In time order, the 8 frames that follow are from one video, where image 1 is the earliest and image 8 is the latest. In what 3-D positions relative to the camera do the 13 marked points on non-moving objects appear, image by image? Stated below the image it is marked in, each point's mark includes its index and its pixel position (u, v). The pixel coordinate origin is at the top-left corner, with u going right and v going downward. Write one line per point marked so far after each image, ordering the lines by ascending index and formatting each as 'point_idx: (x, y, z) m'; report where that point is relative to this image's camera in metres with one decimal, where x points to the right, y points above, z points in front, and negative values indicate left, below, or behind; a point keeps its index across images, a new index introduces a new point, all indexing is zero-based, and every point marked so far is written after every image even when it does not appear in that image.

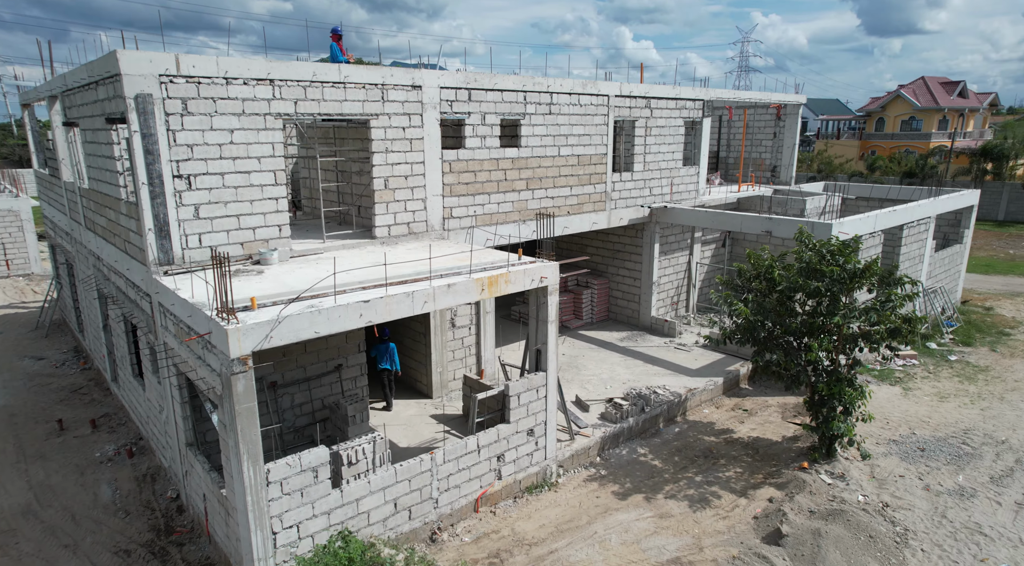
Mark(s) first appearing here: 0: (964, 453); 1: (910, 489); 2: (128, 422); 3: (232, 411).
0: (+7.0, -2.6, +10.5) m
1: (+5.6, -2.9, +9.5) m
2: (-6.5, -2.4, +11.7) m
3: (-2.8, -1.3, +6.8) m
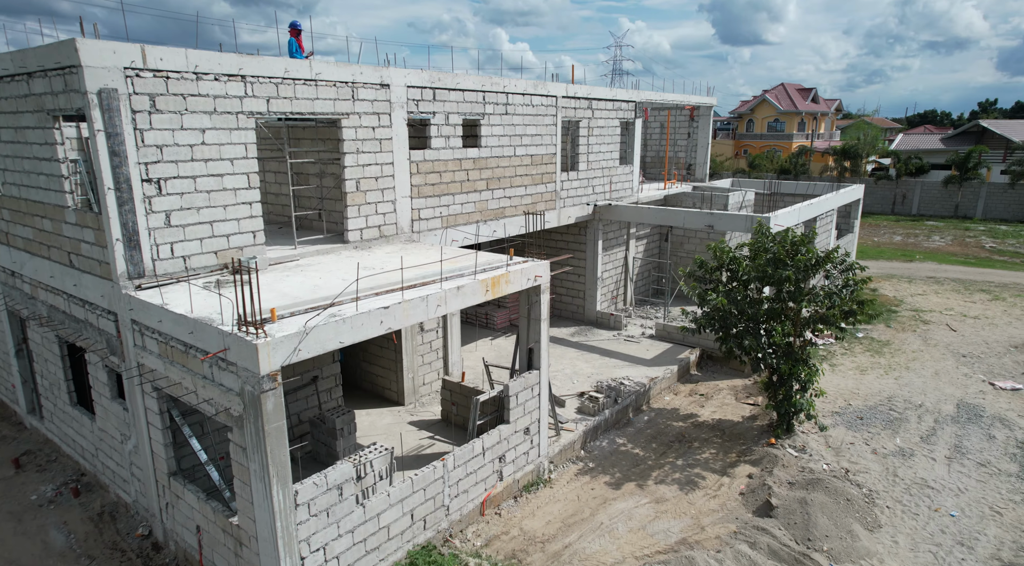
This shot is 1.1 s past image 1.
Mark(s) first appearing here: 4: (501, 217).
0: (+6.7, -2.3, +11.7) m
1: (+5.5, -2.7, +10.5) m
2: (-6.8, -2.7, +10.5) m
3: (-2.3, -1.4, +6.3) m
4: (-0.2, +1.2, +12.6) m
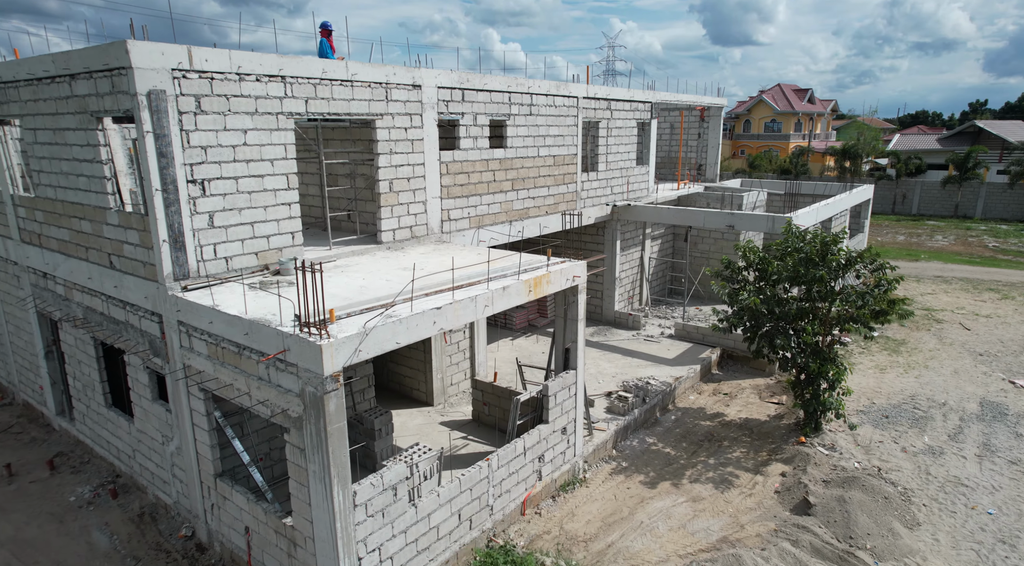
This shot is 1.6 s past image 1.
0: (+7.2, -2.3, +11.9) m
1: (+6.0, -2.7, +10.6) m
2: (-6.3, -2.7, +10.4) m
3: (-1.8, -1.4, +6.3) m
4: (+0.3, +1.2, +12.6) m
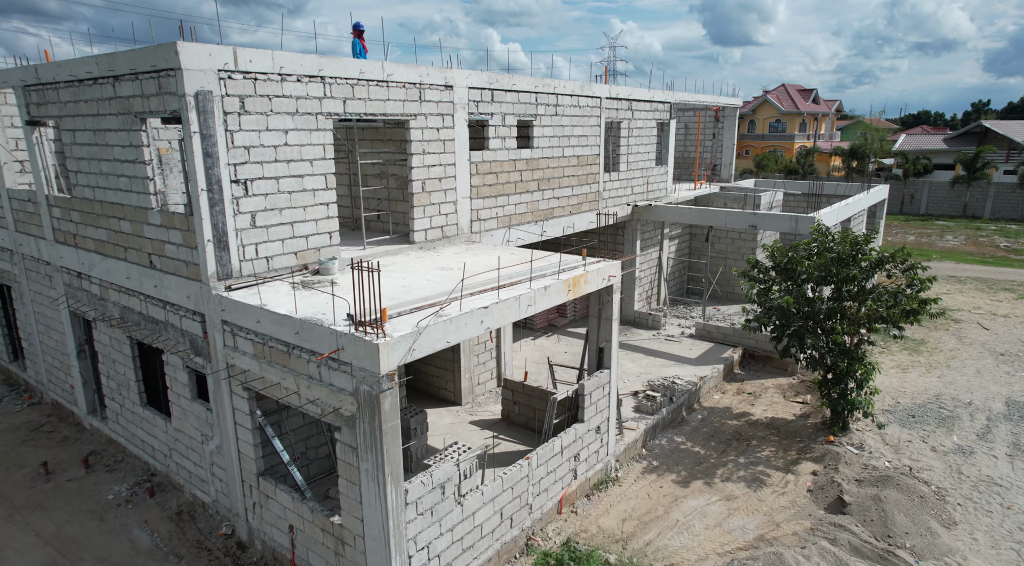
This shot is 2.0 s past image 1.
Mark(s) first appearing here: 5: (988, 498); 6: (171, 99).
0: (+7.6, -2.3, +12.0) m
1: (+6.5, -2.6, +10.7) m
2: (-5.9, -2.7, +10.4) m
3: (-1.3, -1.4, +6.3) m
4: (+0.7, +1.2, +12.6) m
5: (+6.7, -3.0, +9.6) m
6: (-3.8, +2.0, +7.5) m
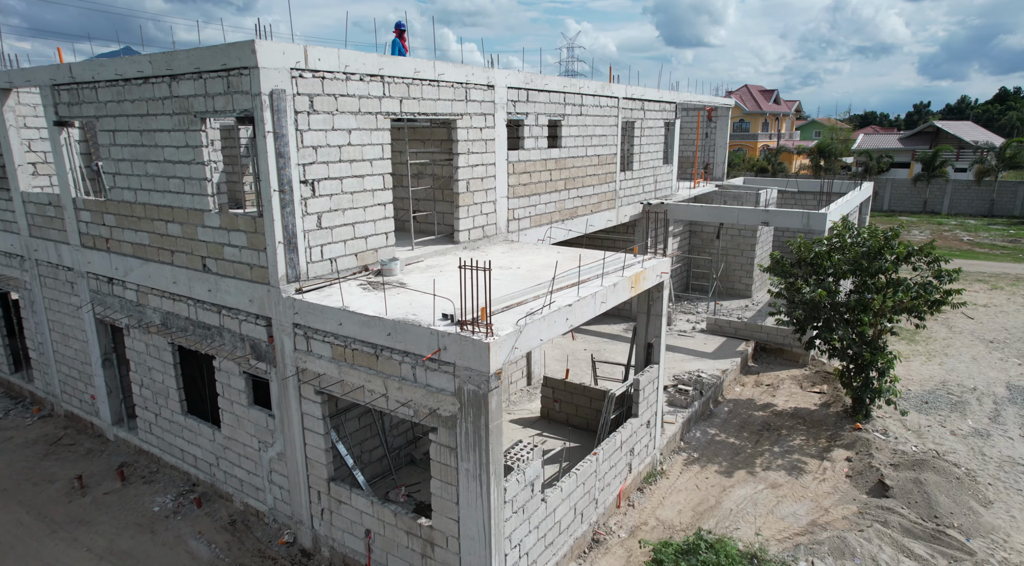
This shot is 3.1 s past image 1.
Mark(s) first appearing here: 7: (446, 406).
0: (+8.2, -2.2, +12.6) m
1: (+7.1, -2.5, +11.3) m
2: (-5.2, -2.8, +10.0) m
3: (-0.3, -1.4, +6.3) m
4: (+1.2, +1.2, +12.8) m
5: (+7.5, -2.9, +10.2) m
6: (-2.9, +2.0, +7.3) m
7: (-0.6, -1.2, +6.5) m
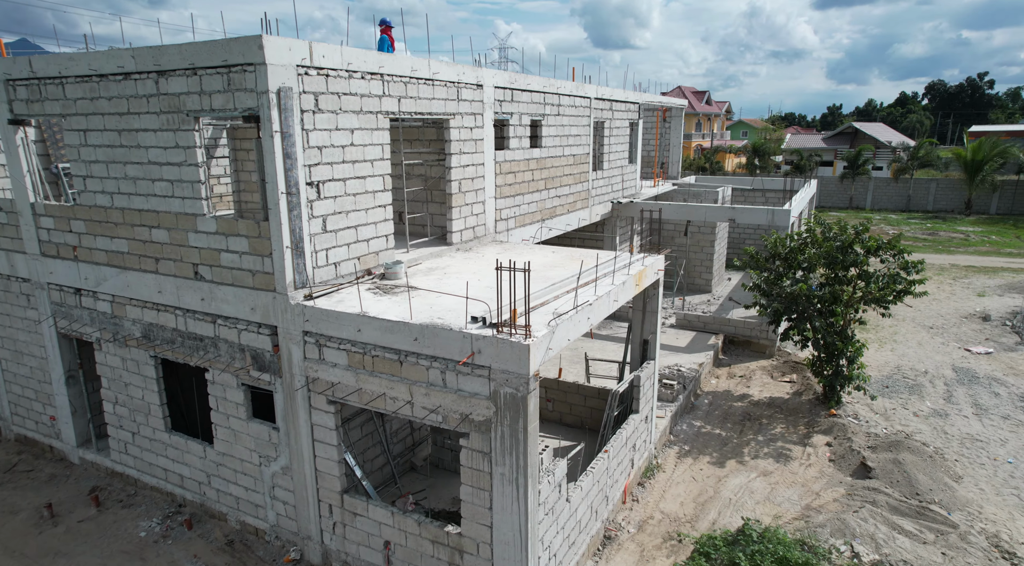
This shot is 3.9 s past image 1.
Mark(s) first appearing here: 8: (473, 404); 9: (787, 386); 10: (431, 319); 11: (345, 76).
0: (+7.8, -2.0, +13.4) m
1: (+6.9, -2.4, +12.0) m
2: (-5.1, -2.9, +9.4) m
3: (+0.1, -1.4, +6.2) m
4: (+0.8, +1.3, +12.8) m
5: (+7.4, -2.7, +10.9) m
6: (-2.7, +1.9, +7.0) m
7: (-0.3, -1.2, +6.4) m
8: (-0.4, -1.1, +6.4) m
9: (+5.3, -2.0, +13.1) m
10: (-0.8, -0.4, +6.6) m
11: (-1.9, +2.3, +7.7) m
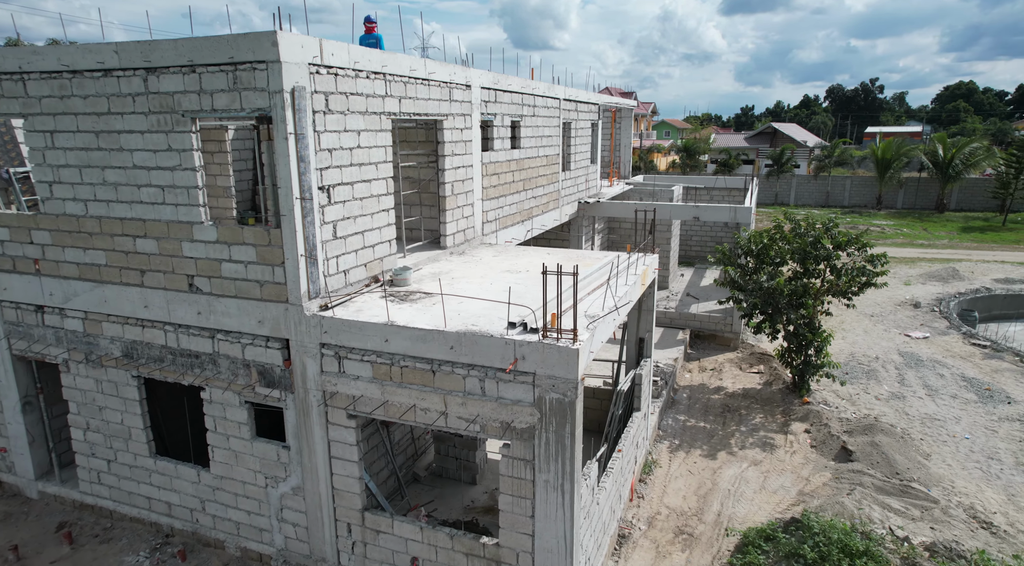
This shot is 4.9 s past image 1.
0: (+7.4, -1.8, +14.2) m
1: (+6.7, -2.2, +12.6) m
2: (-5.0, -3.1, +8.7) m
3: (+0.5, -1.4, +6.1) m
4: (+0.3, +1.2, +12.7) m
5: (+7.2, -2.5, +11.7) m
6: (-2.5, +1.8, +6.6) m
7: (+0.1, -1.2, +6.3) m
8: (0.0, -1.2, +6.3) m
9: (+4.9, -1.9, +13.6) m
10: (-0.4, -0.4, +6.4) m
11: (-1.7, +2.2, +7.3) m
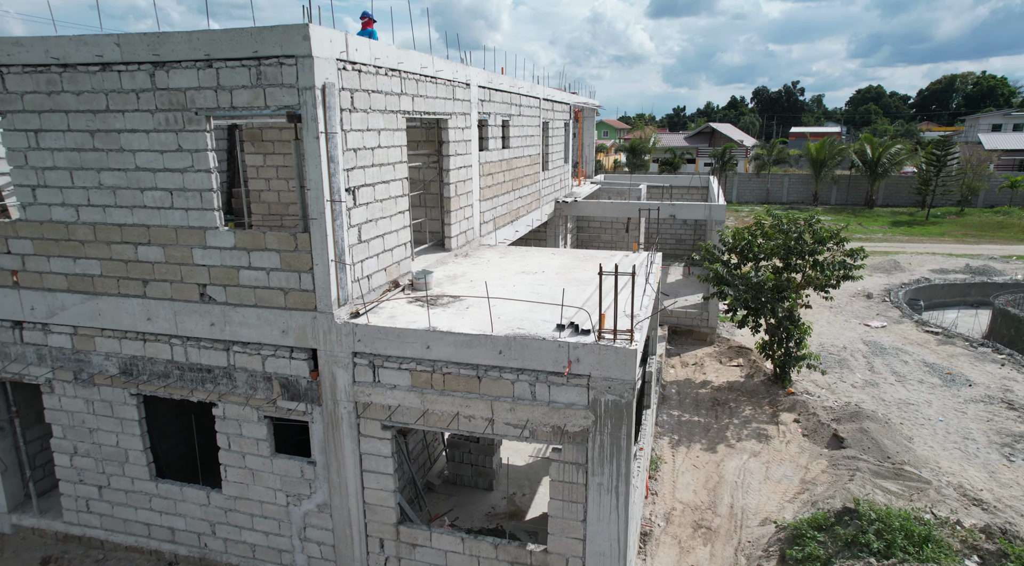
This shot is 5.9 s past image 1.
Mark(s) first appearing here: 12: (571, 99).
0: (+7.0, -1.6, +14.8) m
1: (+6.5, -2.1, +13.2) m
2: (-4.7, -3.2, +8.1) m
3: (+1.0, -1.4, +6.1) m
4: (+0.1, +1.2, +12.6) m
5: (+7.2, -2.4, +12.2) m
6: (-2.1, +1.7, +6.2) m
7: (+0.6, -1.2, +6.1) m
8: (+0.5, -1.2, +6.1) m
9: (+4.6, -1.8, +13.9) m
10: (0.0, -0.4, +6.2) m
11: (-1.4, +2.2, +7.0) m
12: (+1.4, +4.4, +16.0) m
